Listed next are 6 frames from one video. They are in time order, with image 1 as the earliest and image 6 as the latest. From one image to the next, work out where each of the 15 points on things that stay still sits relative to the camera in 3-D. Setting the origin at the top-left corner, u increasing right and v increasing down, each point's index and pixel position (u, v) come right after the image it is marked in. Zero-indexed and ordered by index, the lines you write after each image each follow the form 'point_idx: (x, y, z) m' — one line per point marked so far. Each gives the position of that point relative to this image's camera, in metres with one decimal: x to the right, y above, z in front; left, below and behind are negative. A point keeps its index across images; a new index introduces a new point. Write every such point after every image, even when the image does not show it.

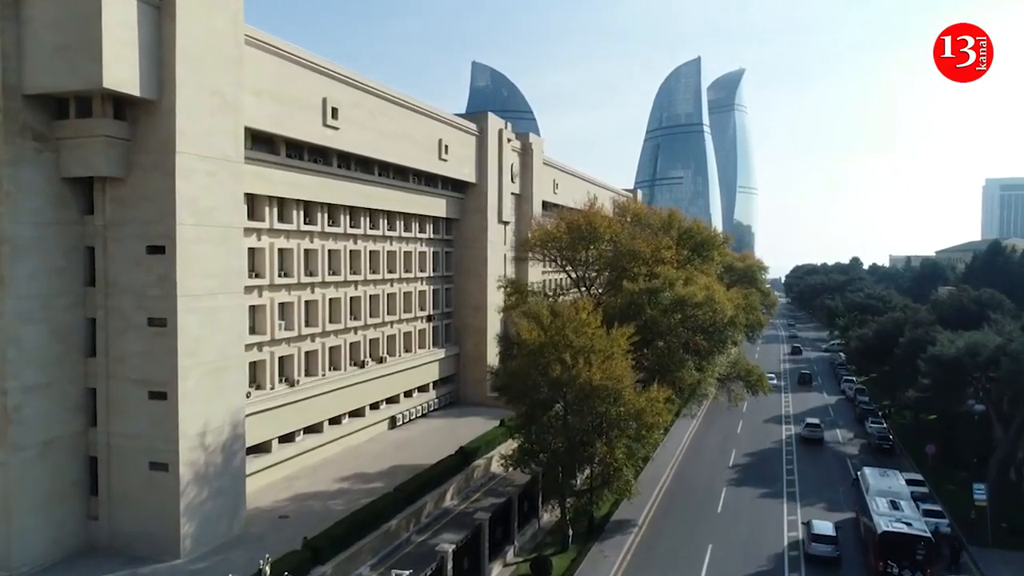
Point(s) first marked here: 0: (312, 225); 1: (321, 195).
0: (-5.7, +1.8, +19.8) m
1: (-5.4, +2.7, +19.7) m
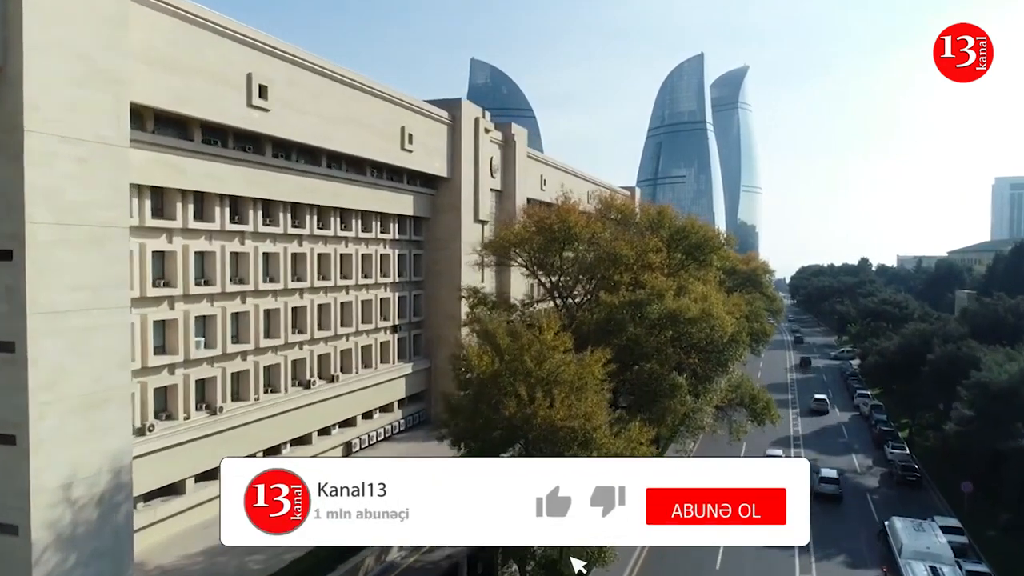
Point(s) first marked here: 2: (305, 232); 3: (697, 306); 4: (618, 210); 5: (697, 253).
0: (-6.6, +1.6, +16.9) m
1: (-6.3, +2.4, +16.8) m
2: (-5.7, +1.5, +19.0) m
3: (+4.1, -0.6, +16.1) m
4: (+2.9, +2.3, +20.0) m
5: (+5.1, +0.9, +19.4) m
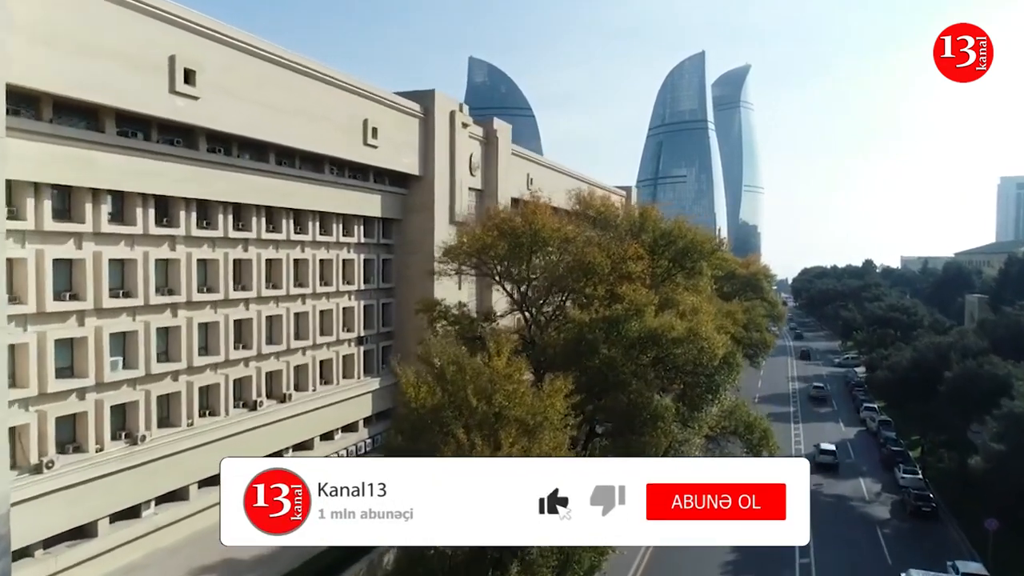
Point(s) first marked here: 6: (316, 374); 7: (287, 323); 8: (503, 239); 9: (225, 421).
0: (-7.4, +1.3, +15.0) m
1: (-7.1, +2.2, +14.8) m
2: (-6.5, +1.3, +17.1) m
3: (+3.4, -0.8, +14.1) m
4: (+2.1, +2.0, +18.0) m
5: (+4.3, +0.7, +17.4) m
6: (-5.6, -2.4, +19.7) m
7: (-6.0, -0.9, +18.5) m
8: (-0.3, +1.0, +15.2) m
9: (-6.8, -3.1, +16.4) m
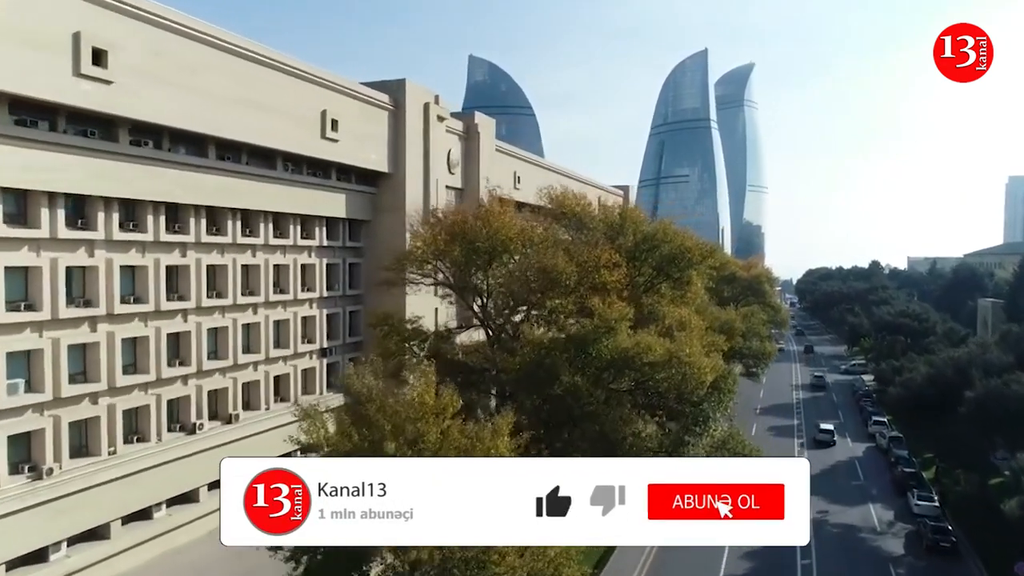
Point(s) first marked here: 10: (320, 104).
0: (-8.1, +1.1, +13.2) m
1: (-7.8, +2.0, +13.0) m
2: (-7.2, +1.1, +15.3) m
3: (+2.6, -1.0, +12.3) m
4: (+1.4, +1.8, +16.2) m
5: (+3.6, +0.5, +15.6) m
6: (-6.3, -2.6, +17.9) m
7: (-6.7, -1.2, +16.7) m
8: (-1.0, +0.8, +13.3) m
9: (-7.5, -3.4, +14.6) m
10: (-5.0, +4.9, +18.3) m
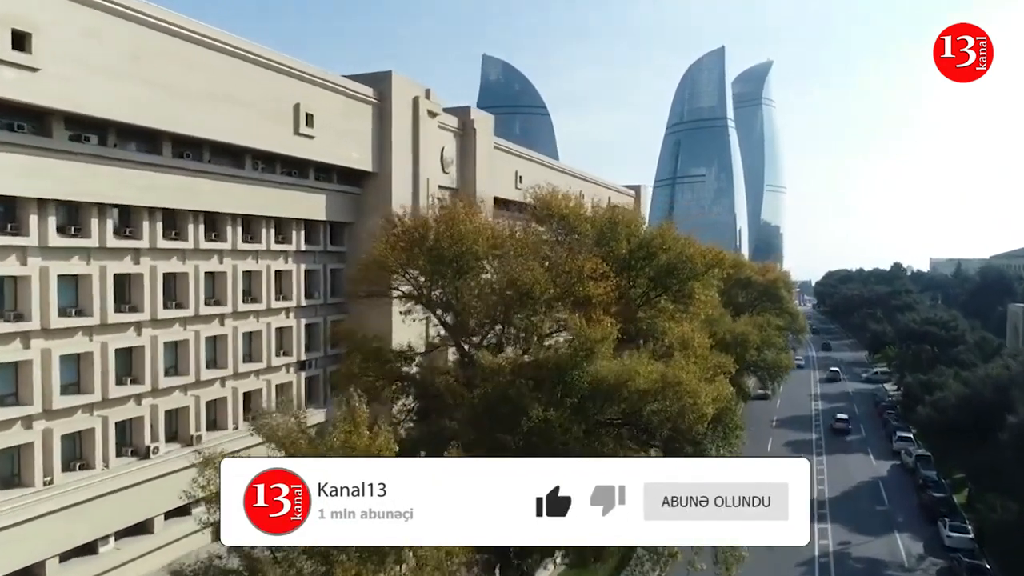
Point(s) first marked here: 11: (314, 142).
0: (-8.4, +0.9, +11.8) m
1: (-8.2, +1.8, +11.7) m
2: (-7.5, +0.9, +13.9) m
3: (+2.3, -1.2, +10.7) m
4: (+1.1, +1.6, +14.6) m
5: (+3.3, +0.3, +13.9) m
6: (-6.5, -2.9, +16.5) m
7: (-7.0, -1.4, +15.3) m
8: (-1.3, +0.6, +11.8) m
9: (-7.8, -3.6, +13.3) m
10: (-5.3, +4.7, +16.9) m
11: (-5.0, +3.7, +17.6) m
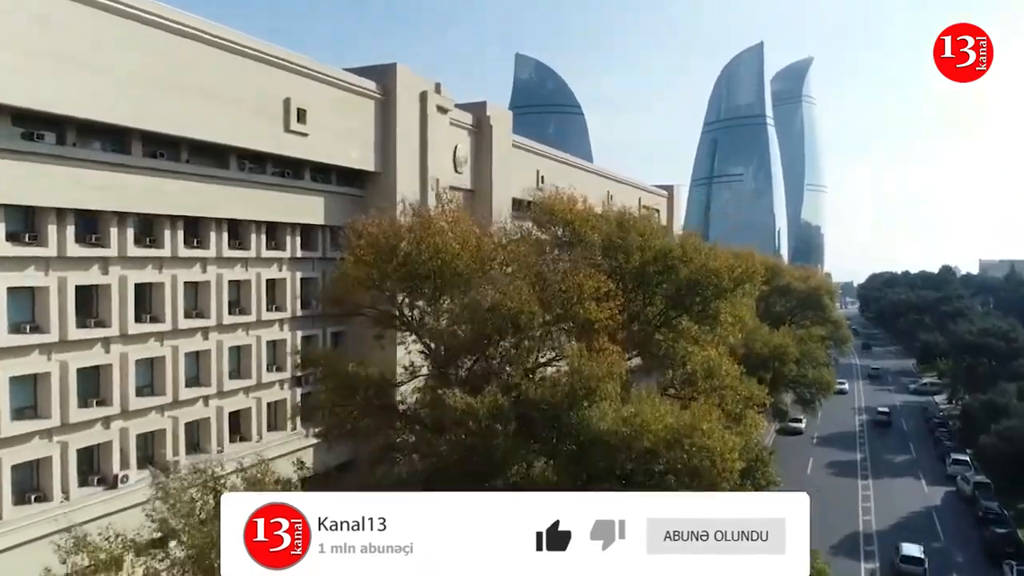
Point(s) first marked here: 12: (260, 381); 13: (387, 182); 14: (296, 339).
0: (-8.5, +0.7, +10.7) m
1: (-8.2, +1.5, +10.5) m
2: (-7.4, +0.6, +12.7) m
3: (+2.1, -1.5, +9.0) m
4: (+1.2, +1.3, +12.9) m
5: (+3.4, 0.0, +12.2) m
6: (-6.4, -3.1, +15.2) m
7: (-6.9, -1.6, +14.1) m
8: (-1.4, +0.4, +10.3) m
9: (-7.8, -3.8, +12.0) m
10: (-5.1, +4.4, +15.6) m
11: (-4.7, +3.5, +16.3) m
12: (-5.9, -2.1, +16.0) m
13: (-3.3, +2.8, +18.5) m
14: (-5.4, -1.3, +17.0) m
